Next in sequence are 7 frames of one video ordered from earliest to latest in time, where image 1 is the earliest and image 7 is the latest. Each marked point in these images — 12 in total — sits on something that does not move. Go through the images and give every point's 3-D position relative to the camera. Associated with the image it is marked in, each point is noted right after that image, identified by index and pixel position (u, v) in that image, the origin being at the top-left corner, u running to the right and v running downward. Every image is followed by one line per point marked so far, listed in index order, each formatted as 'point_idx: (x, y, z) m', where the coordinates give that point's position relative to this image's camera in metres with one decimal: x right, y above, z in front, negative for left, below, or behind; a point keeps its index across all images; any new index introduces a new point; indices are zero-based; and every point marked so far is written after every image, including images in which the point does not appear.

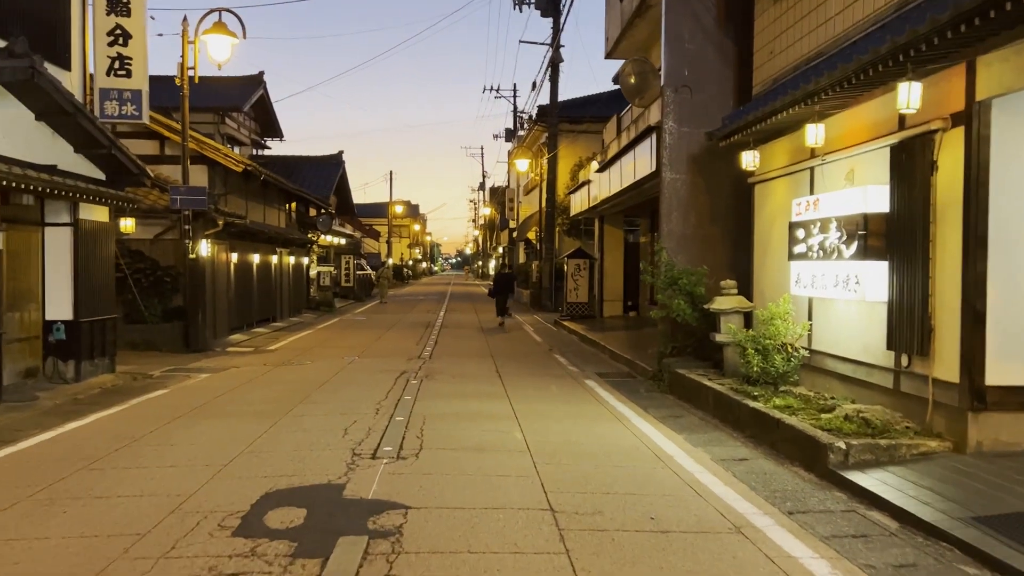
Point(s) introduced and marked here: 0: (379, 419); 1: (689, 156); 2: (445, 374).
0: (-1.5, -1.5, +9.7) m
1: (+2.9, +2.2, +13.8) m
2: (-1.1, -1.4, +13.8) m
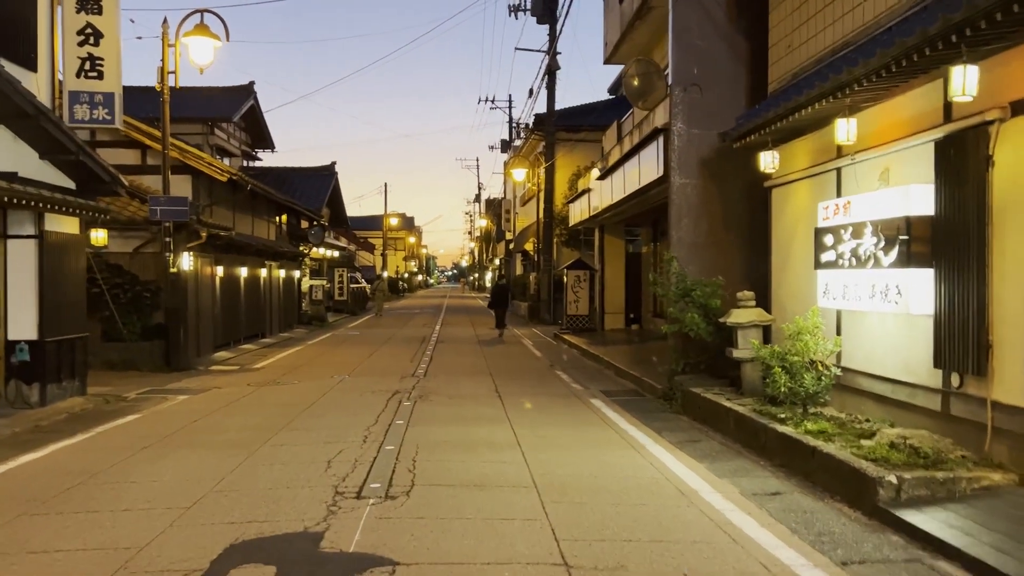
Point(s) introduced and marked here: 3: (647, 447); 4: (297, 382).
0: (-1.5, -1.7, +8.7) m
1: (+2.9, +2.0, +12.9) m
2: (-1.1, -1.6, +12.8) m
3: (+1.5, -1.8, +9.2) m
4: (-3.9, -1.7, +15.4) m
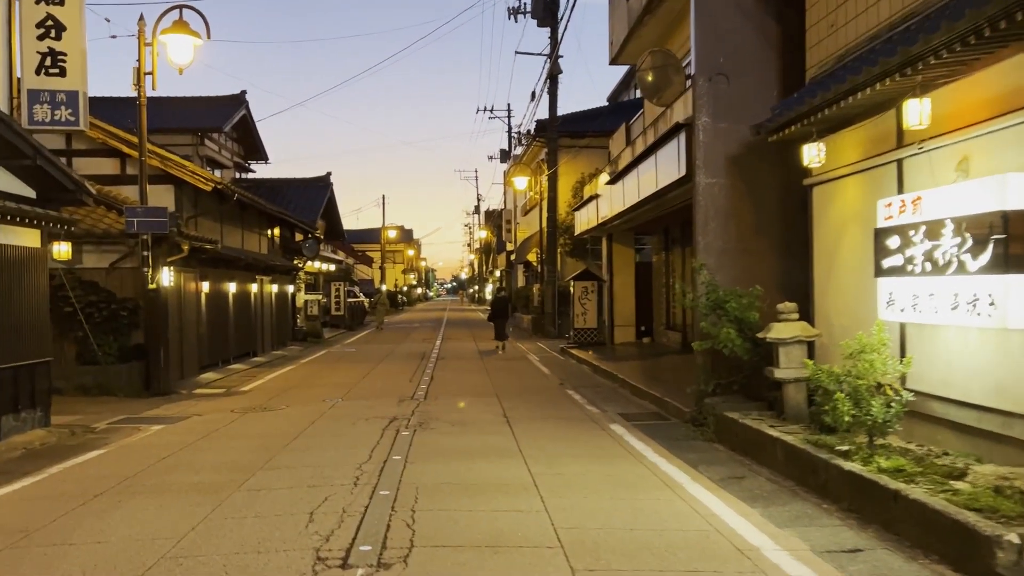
0: (-1.4, -1.8, +7.4) m
1: (+3.0, +1.8, +11.7) m
2: (-1.0, -1.8, +11.5) m
3: (+1.7, -1.9, +7.9) m
4: (-3.8, -2.0, +14.1) m
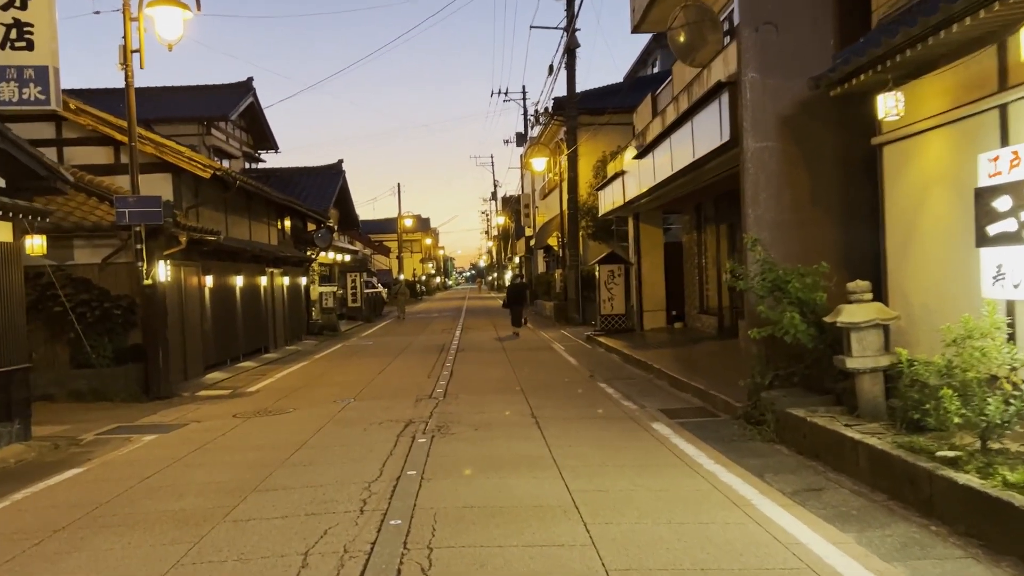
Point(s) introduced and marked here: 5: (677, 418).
0: (-1.1, -1.7, +6.1) m
1: (+3.3, +2.1, +10.3) m
2: (-0.6, -1.7, +10.2) m
3: (+1.9, -1.7, +6.6) m
4: (-3.4, -1.9, +12.9) m
5: (+2.1, -1.7, +10.9) m
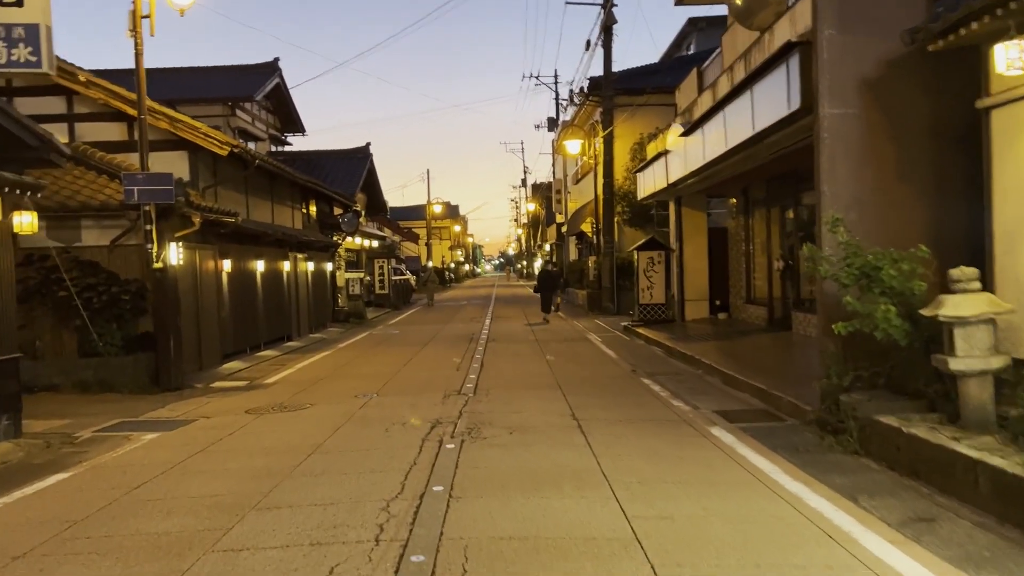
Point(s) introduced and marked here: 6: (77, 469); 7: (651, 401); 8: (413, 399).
0: (-0.8, -1.6, +5.0) m
1: (+3.7, +2.2, +8.9) m
2: (-0.2, -1.5, +9.1) m
3: (+2.2, -1.6, +5.3) m
4: (-2.8, -1.6, +11.8) m
5: (+2.6, -1.6, +9.7) m
6: (-4.3, -1.8, +8.4) m
7: (+1.9, -1.5, +11.2) m
8: (-1.4, -1.5, +11.7) m
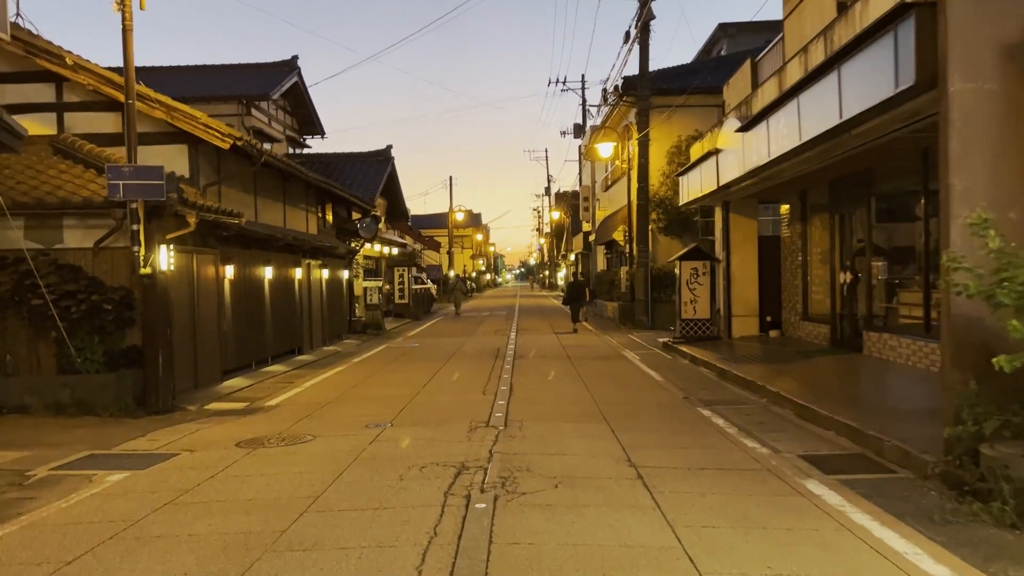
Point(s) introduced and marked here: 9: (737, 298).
0: (-0.5, -1.7, +3.2) m
1: (+4.1, +2.1, +7.0) m
2: (+0.2, -1.7, +7.3) m
3: (+2.5, -1.7, +3.5) m
4: (-2.4, -1.8, +10.1) m
5: (+3.0, -1.7, +7.8) m
6: (-4.0, -1.9, +6.6) m
7: (+2.3, -1.7, +9.3) m
8: (-0.9, -1.7, +9.9) m
9: (+5.4, -0.2, +19.9) m
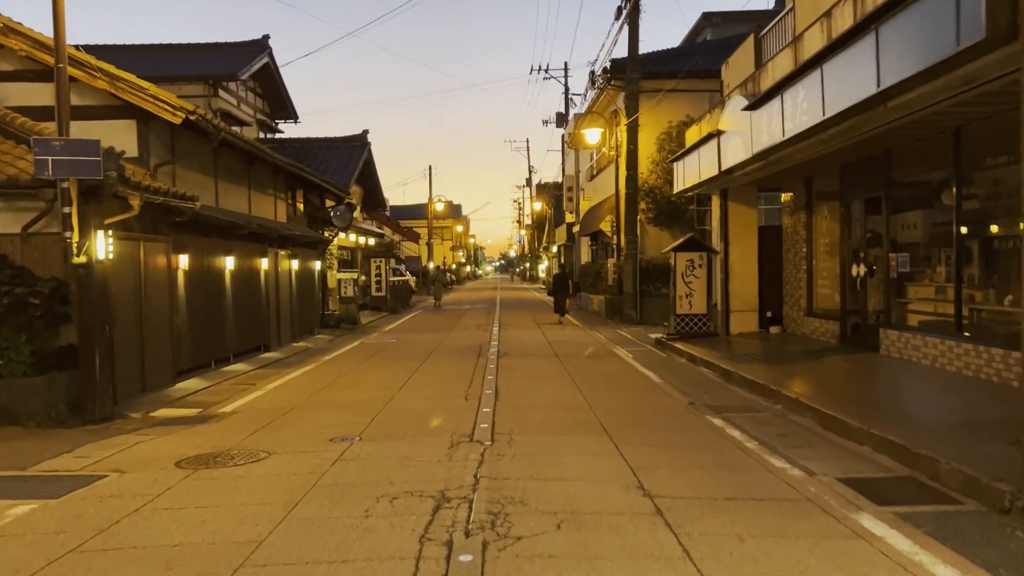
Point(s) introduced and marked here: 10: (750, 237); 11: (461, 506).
0: (-0.5, -1.7, +1.8) m
1: (+4.1, +2.1, +5.8) m
2: (+0.2, -1.6, +5.9) m
3: (+2.6, -1.7, +2.2) m
4: (-2.5, -1.7, +8.7) m
5: (+2.9, -1.7, +6.5) m
6: (-4.0, -1.8, +5.2) m
7: (+2.2, -1.6, +8.0) m
8: (-1.1, -1.6, +8.5) m
9: (+5.0, -0.1, +18.6) m
10: (+5.3, +1.1, +18.6) m
11: (-0.4, -1.6, +6.2) m
